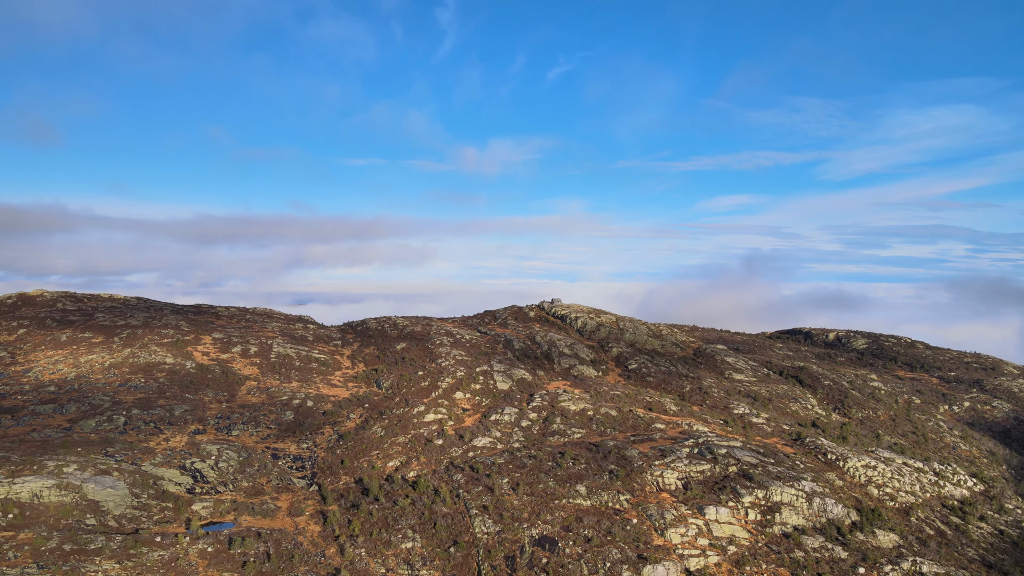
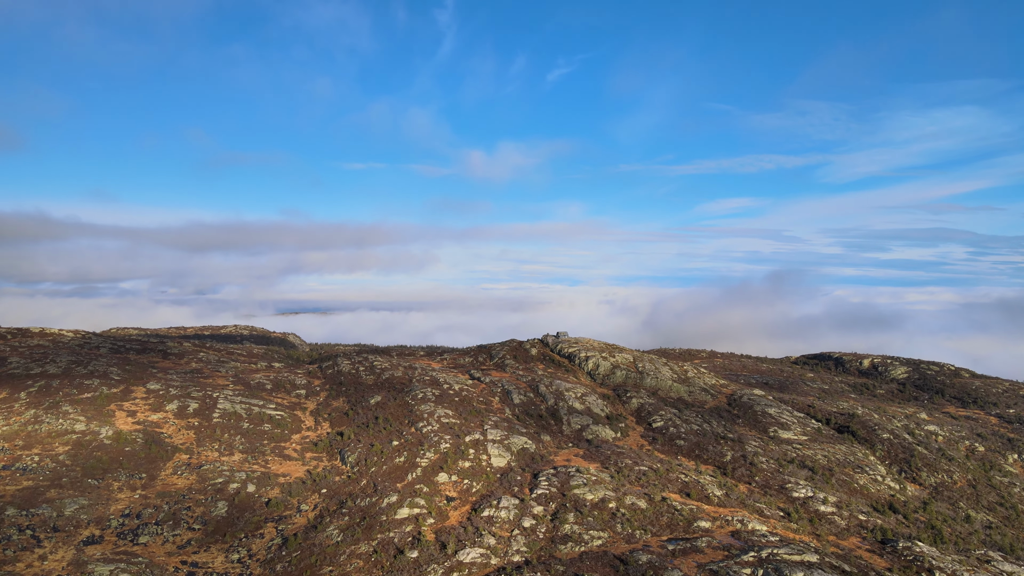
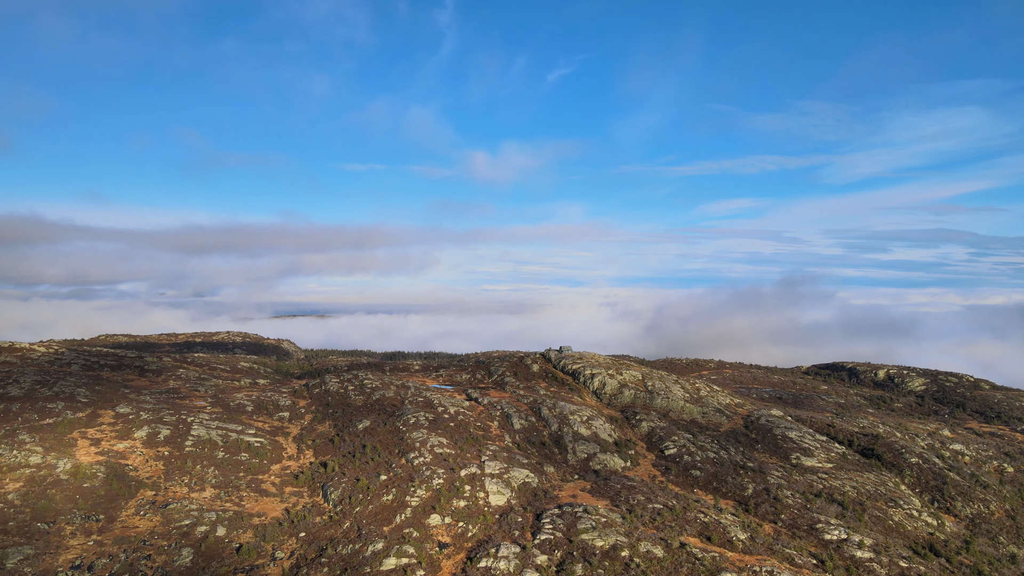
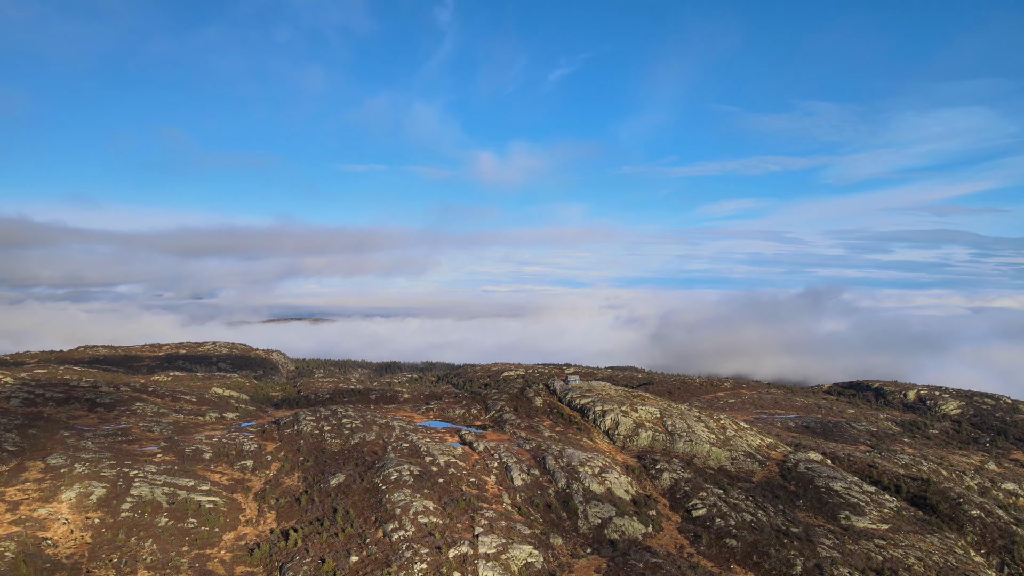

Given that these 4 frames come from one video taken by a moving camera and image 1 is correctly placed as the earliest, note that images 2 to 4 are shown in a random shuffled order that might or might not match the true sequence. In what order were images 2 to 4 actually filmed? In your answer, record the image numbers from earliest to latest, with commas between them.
2, 3, 4
